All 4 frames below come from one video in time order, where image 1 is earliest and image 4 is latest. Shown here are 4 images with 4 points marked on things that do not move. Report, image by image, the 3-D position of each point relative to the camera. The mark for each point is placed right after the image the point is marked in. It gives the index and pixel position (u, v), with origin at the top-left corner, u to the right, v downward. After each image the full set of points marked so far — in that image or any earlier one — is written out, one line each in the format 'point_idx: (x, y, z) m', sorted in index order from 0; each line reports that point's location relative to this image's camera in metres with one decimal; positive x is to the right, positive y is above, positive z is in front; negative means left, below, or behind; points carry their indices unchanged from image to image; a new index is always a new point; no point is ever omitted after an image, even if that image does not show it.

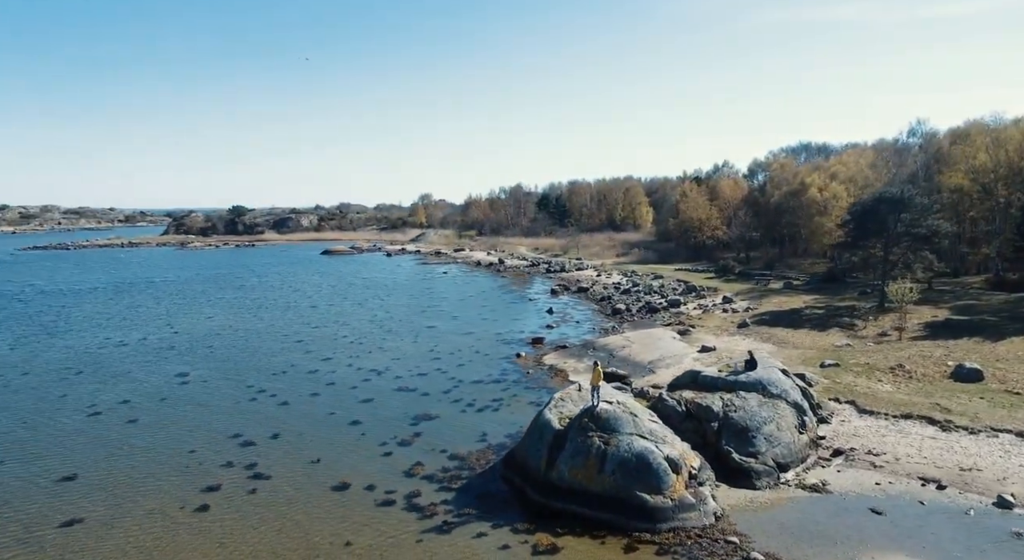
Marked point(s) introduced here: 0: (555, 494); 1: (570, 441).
0: (+1.2, -5.9, +19.4) m
1: (+1.6, -4.5, +19.7) m
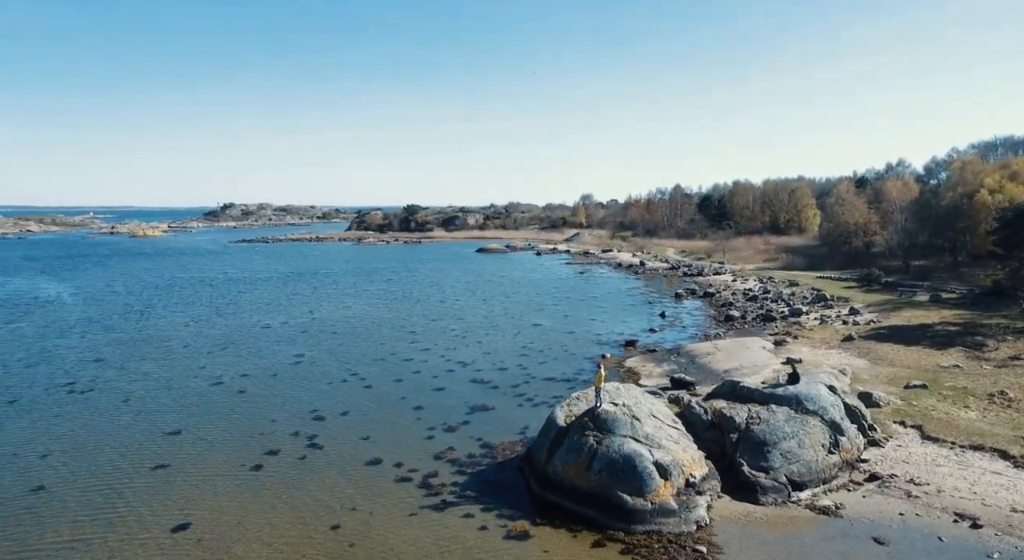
0: (+1.1, -6.0, +20.3) m
1: (+1.6, -4.6, +20.5) m
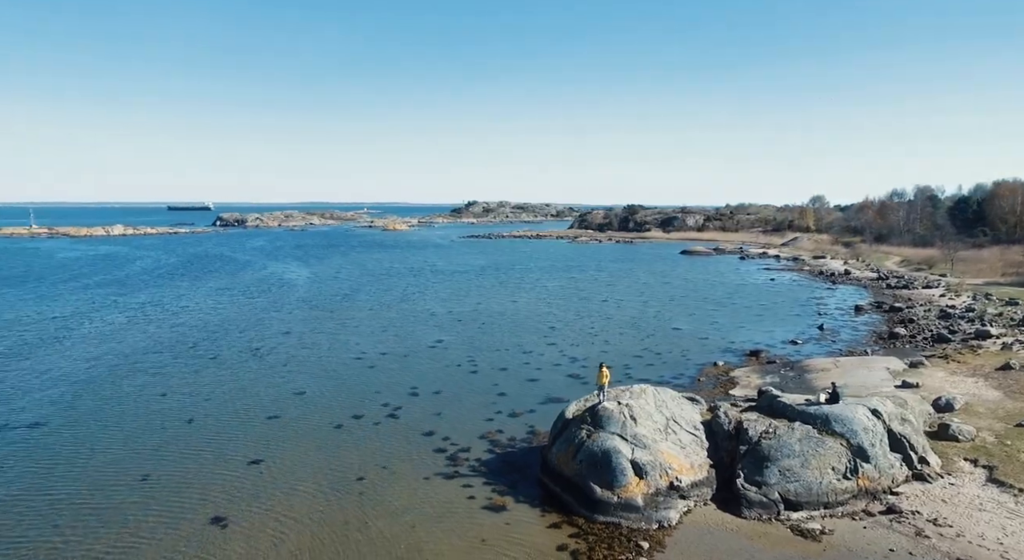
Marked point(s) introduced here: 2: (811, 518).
0: (+1.1, -6.0, +22.0) m
1: (+1.7, -4.6, +21.9) m
2: (+8.2, -6.5, +19.2) m
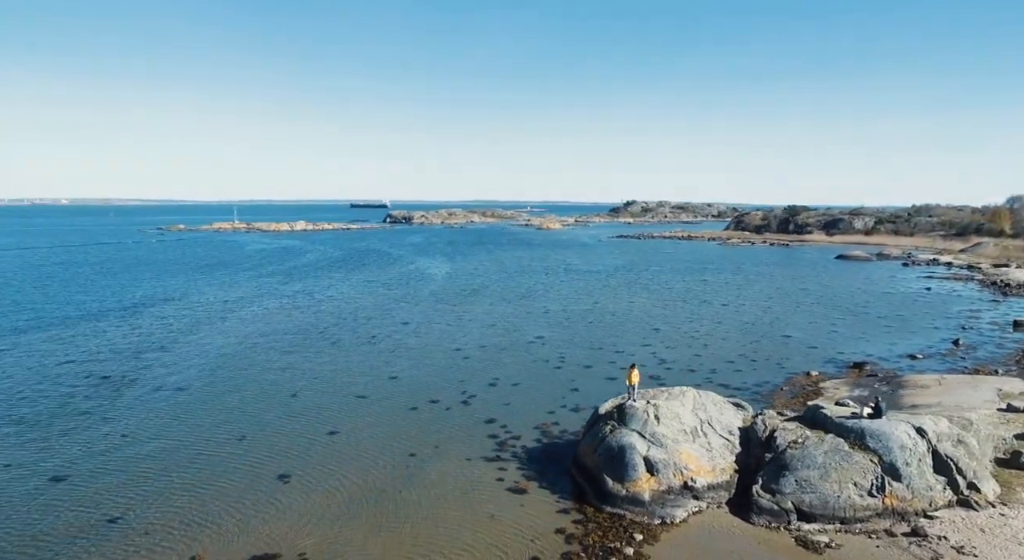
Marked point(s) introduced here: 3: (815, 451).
0: (+2.1, -6.0, +23.1) m
1: (+2.7, -4.6, +22.9) m
2: (+8.3, -6.7, +18.7) m
3: (+8.8, -5.0, +20.1) m
